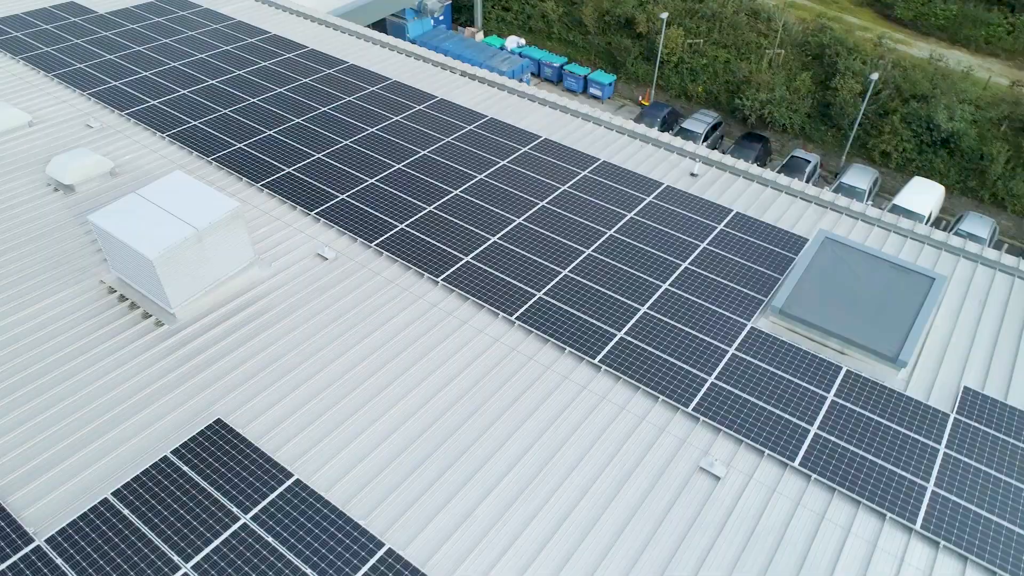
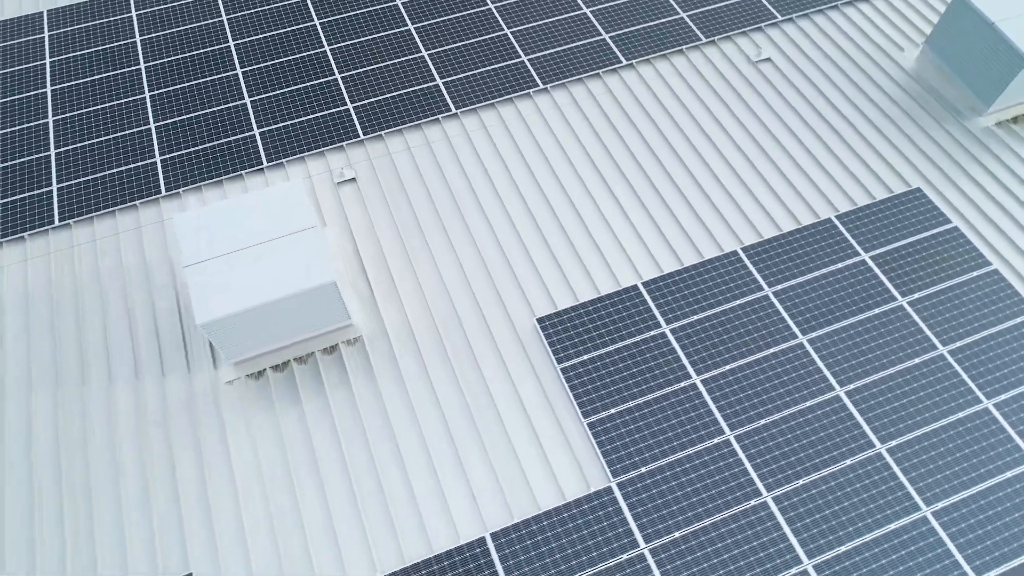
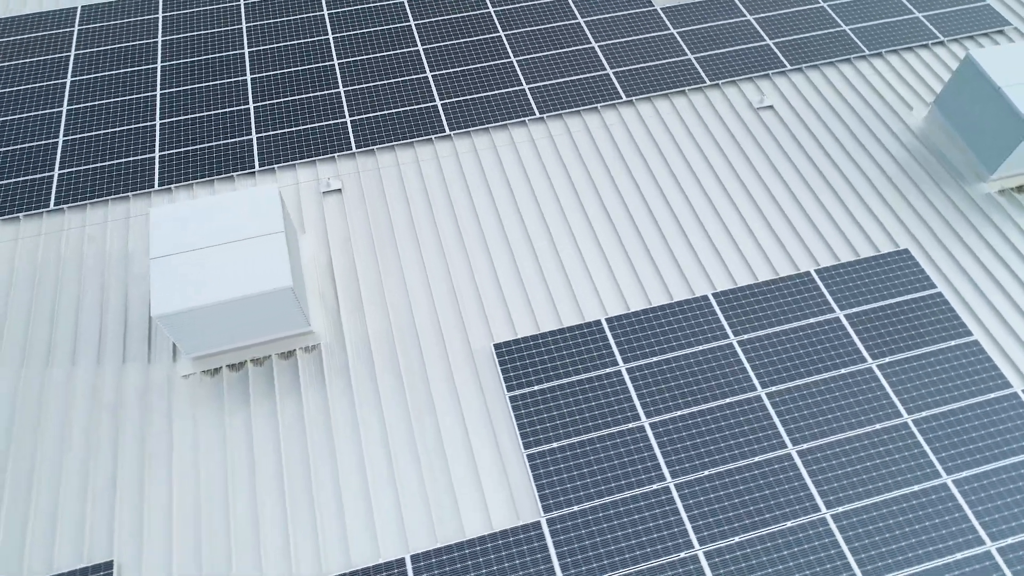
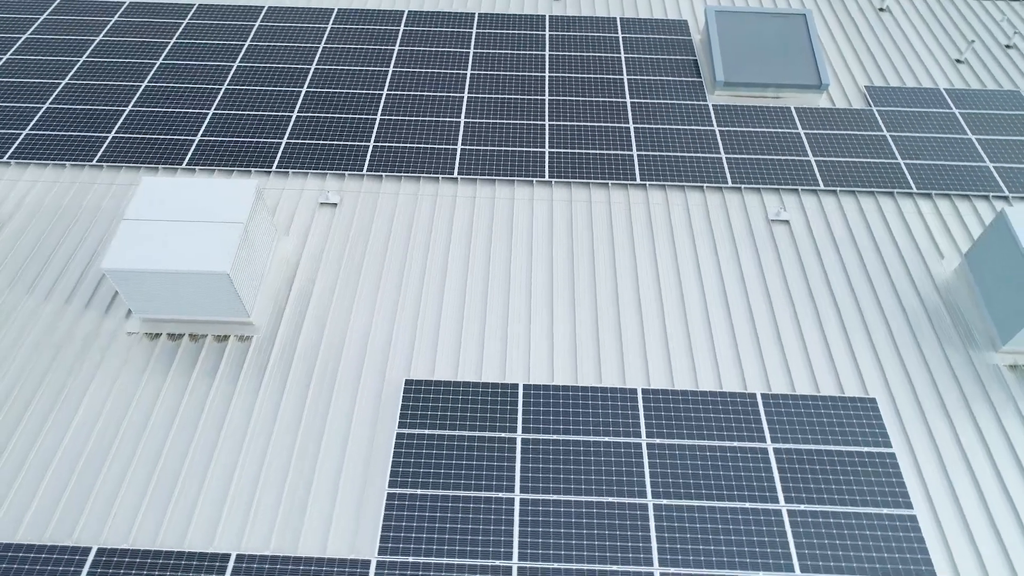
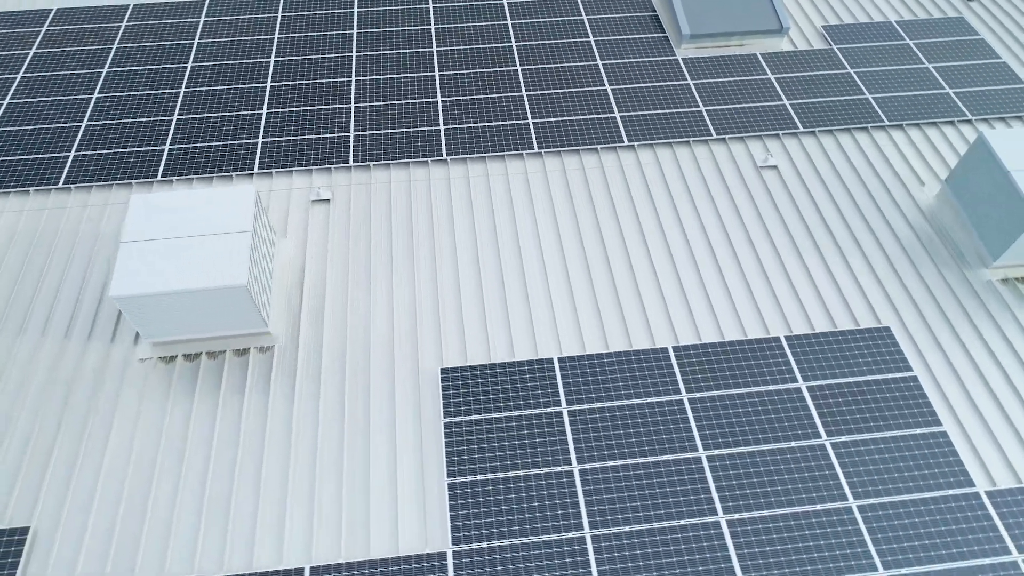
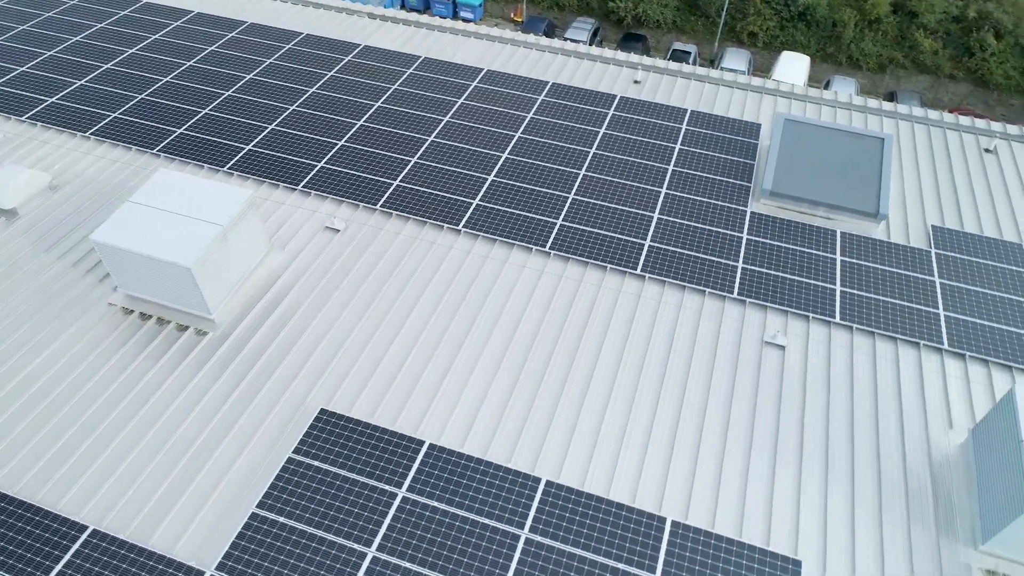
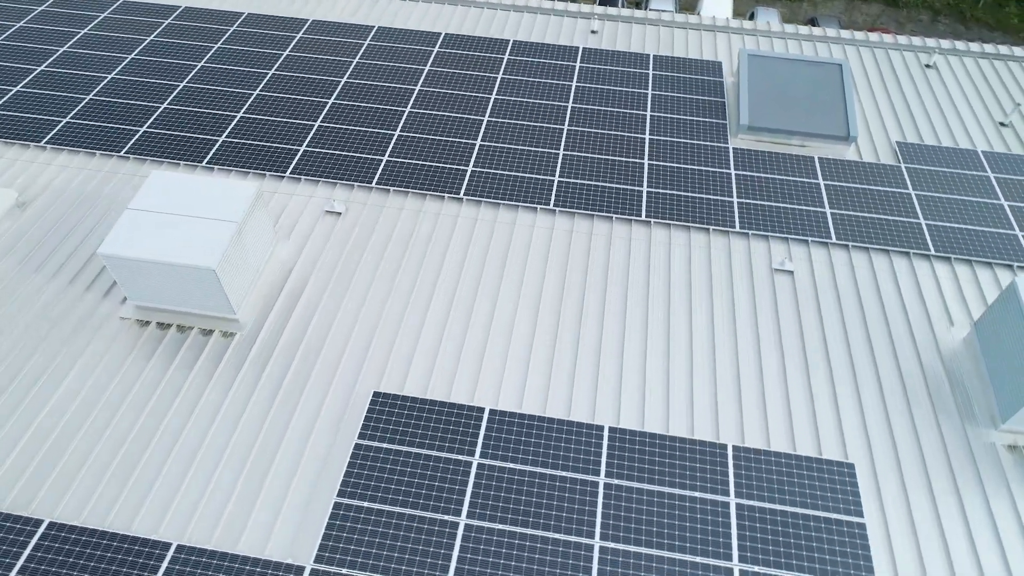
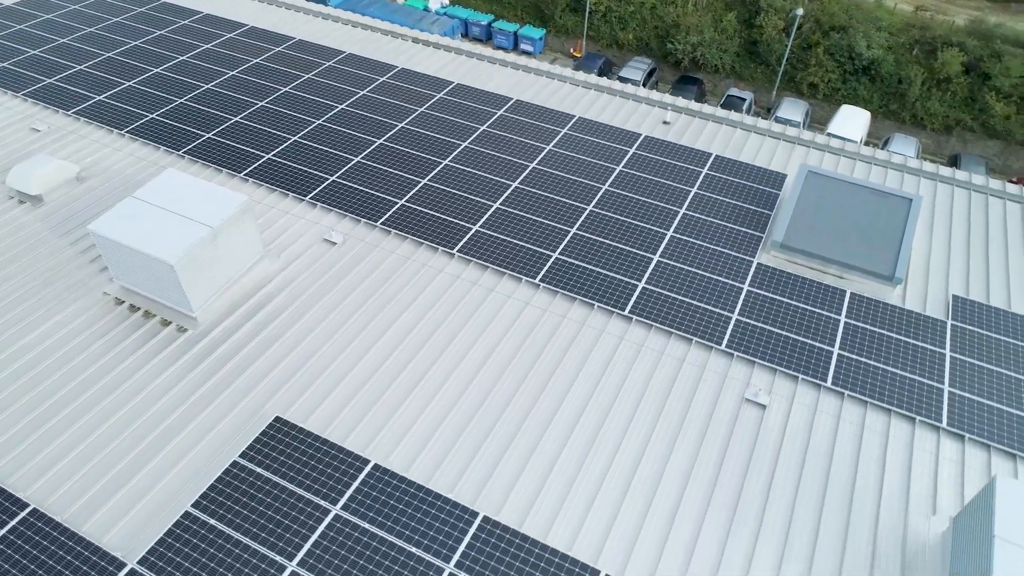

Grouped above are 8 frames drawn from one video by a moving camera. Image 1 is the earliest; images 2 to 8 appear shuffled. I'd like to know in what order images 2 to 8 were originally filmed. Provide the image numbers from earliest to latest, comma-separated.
8, 6, 7, 4, 5, 3, 2
